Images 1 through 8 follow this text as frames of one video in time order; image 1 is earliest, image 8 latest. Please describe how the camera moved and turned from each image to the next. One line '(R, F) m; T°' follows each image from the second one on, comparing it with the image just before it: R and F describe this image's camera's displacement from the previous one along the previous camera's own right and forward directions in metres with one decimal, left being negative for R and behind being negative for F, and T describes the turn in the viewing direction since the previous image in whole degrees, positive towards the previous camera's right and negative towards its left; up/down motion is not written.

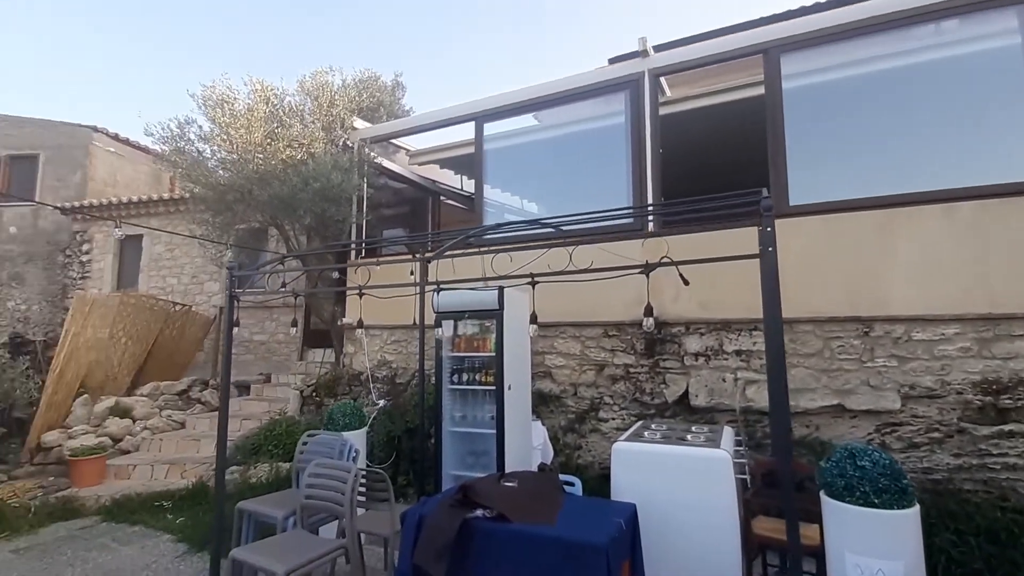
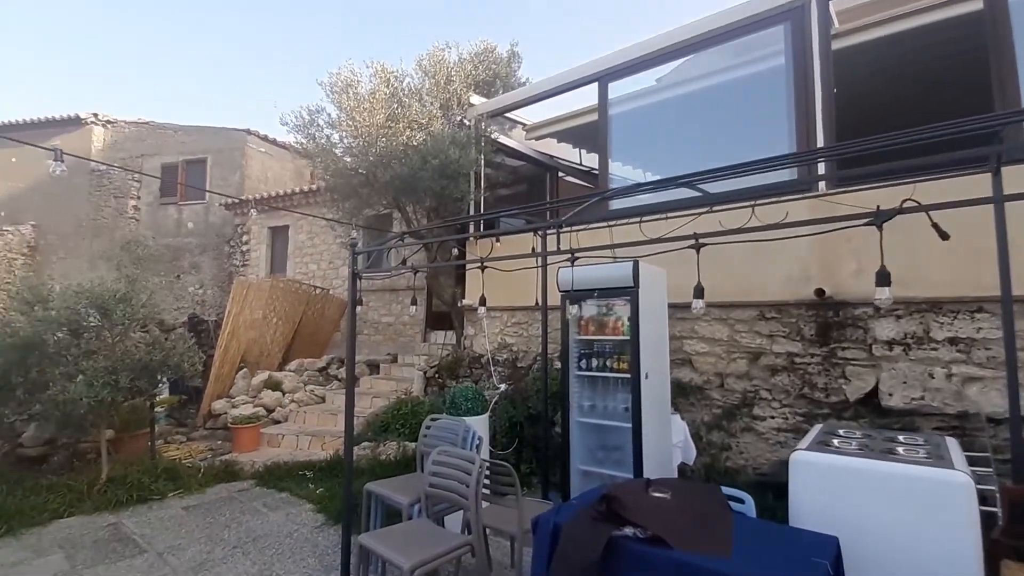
(-0.2, +0.4) m; -13°
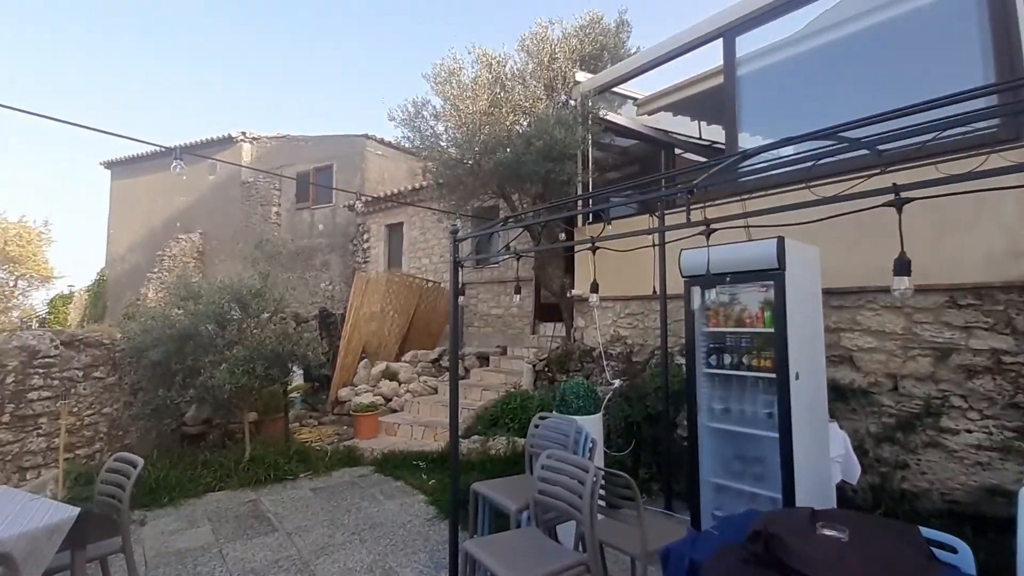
(0.0, +0.3) m; -13°
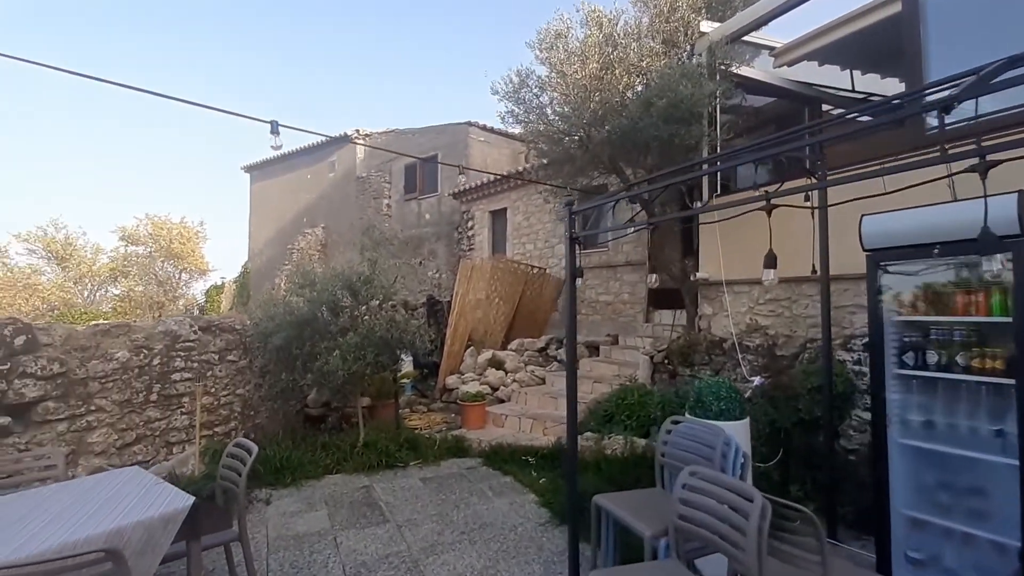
(-0.1, +0.4) m; -12°
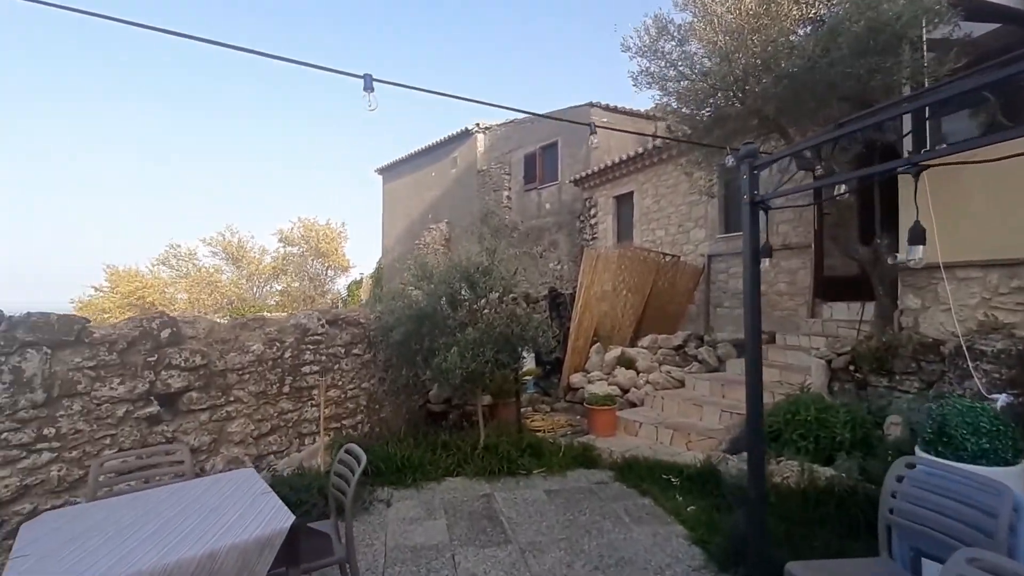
(-0.1, +0.6) m; -14°
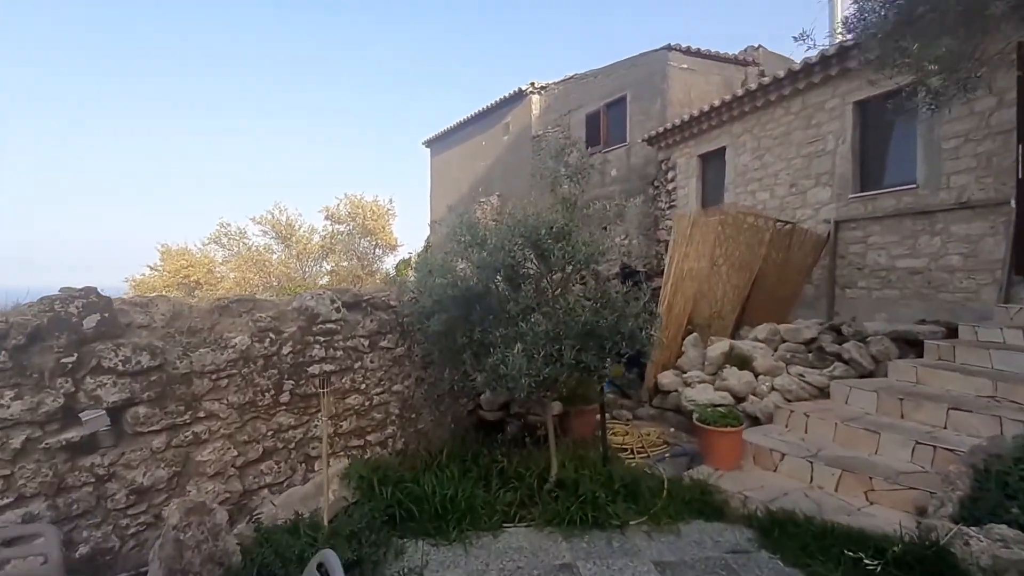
(-0.2, +1.4) m; -6°
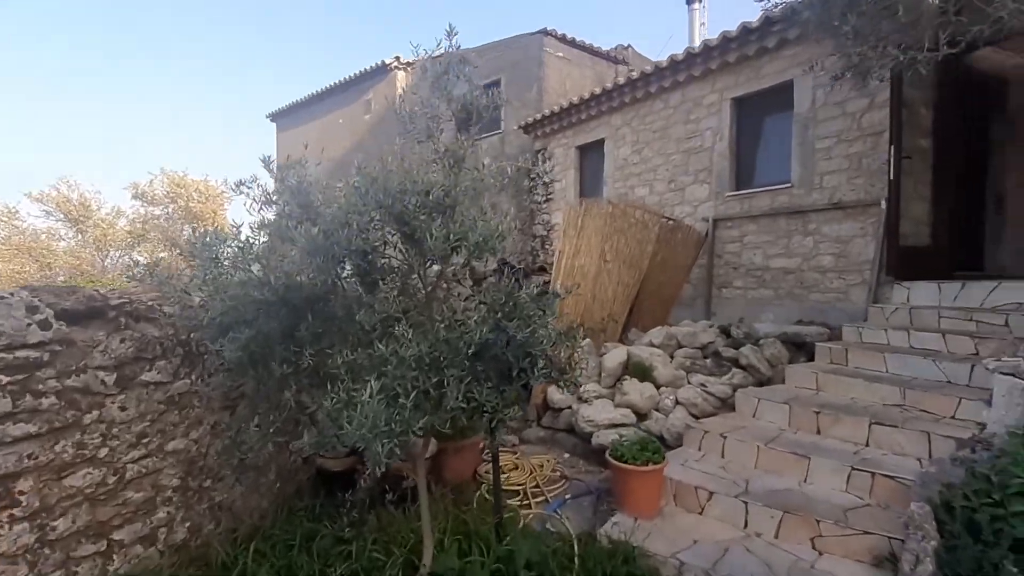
(0.0, +1.1) m; +16°
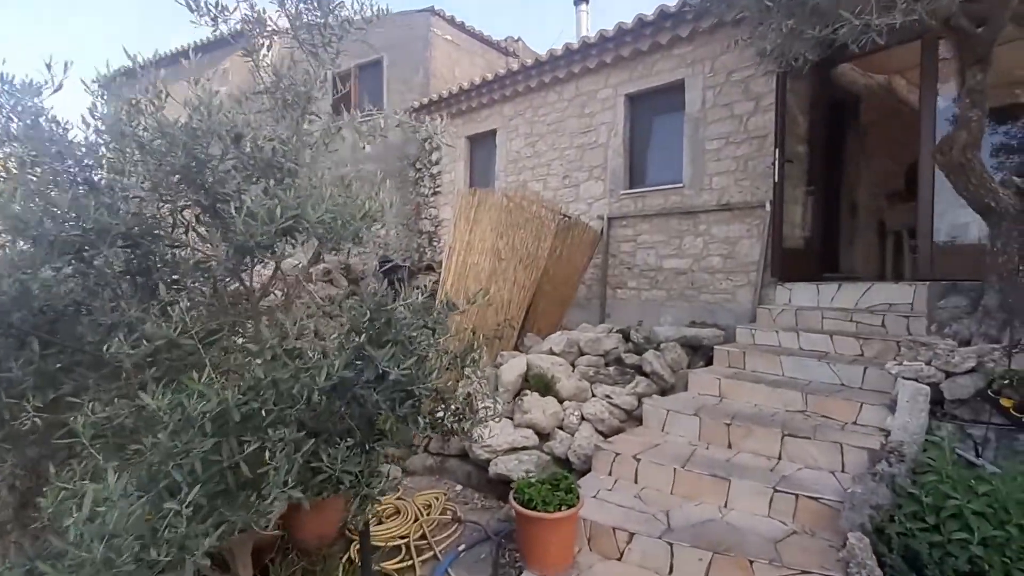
(0.0, +0.6) m; +13°
